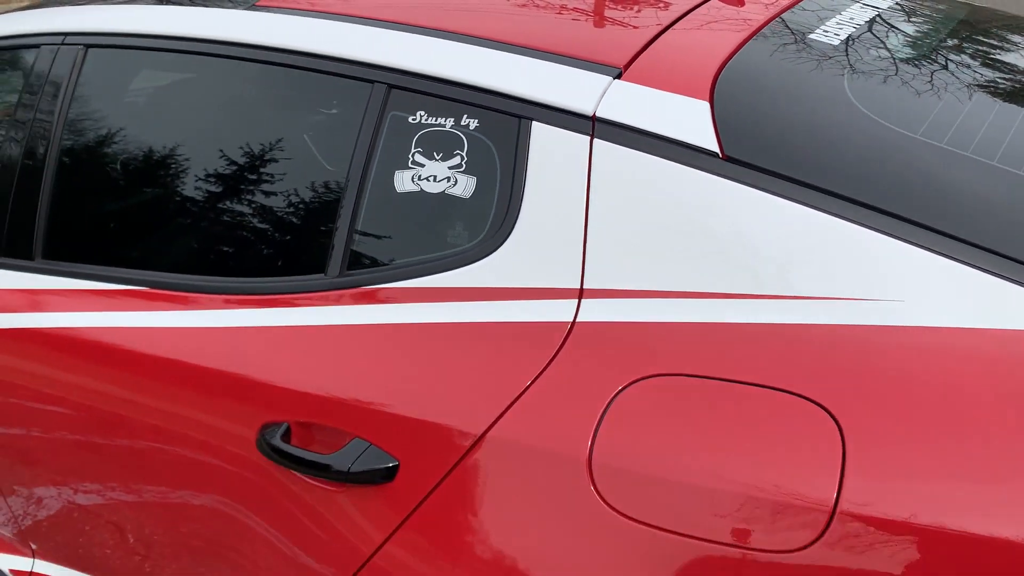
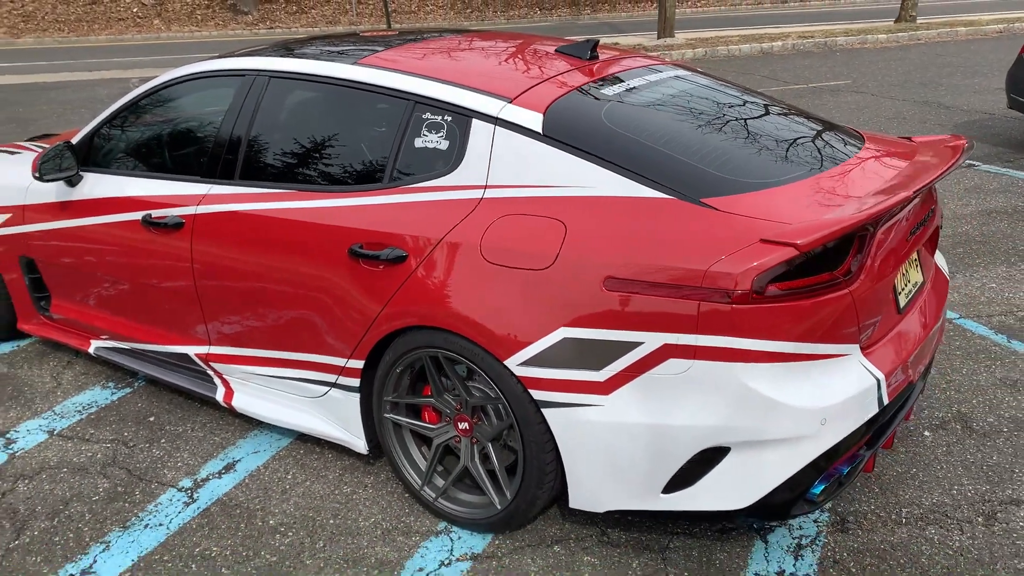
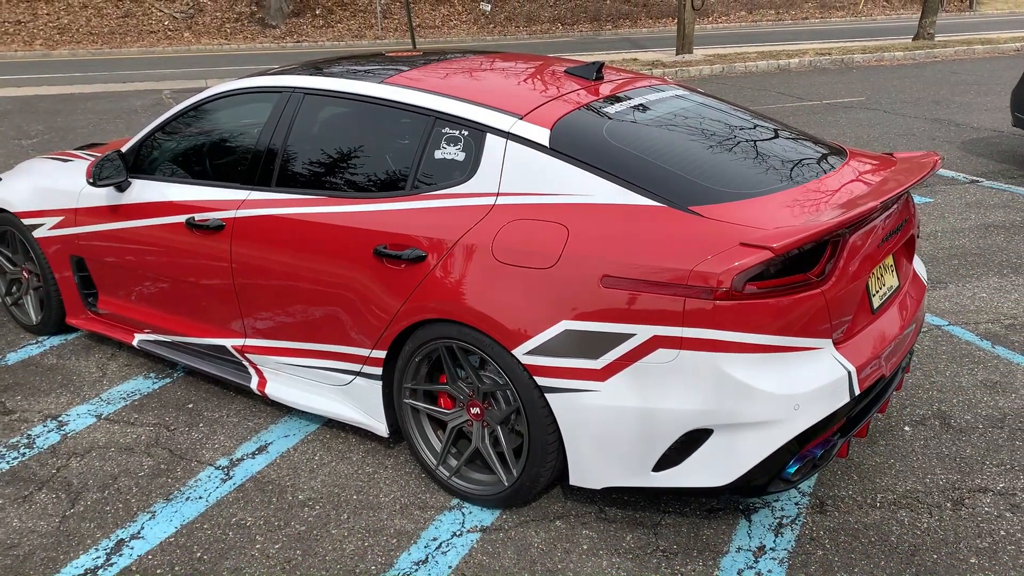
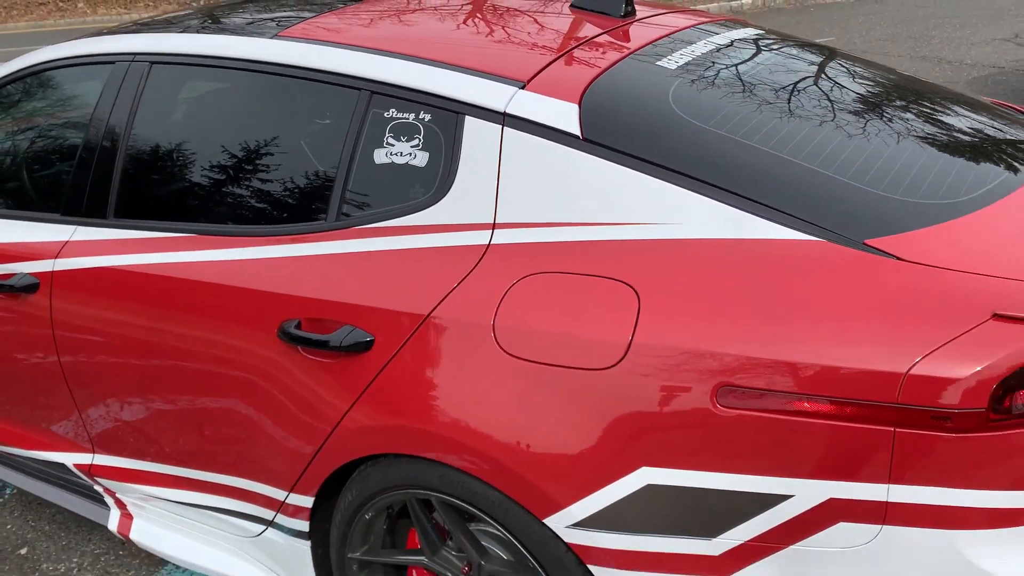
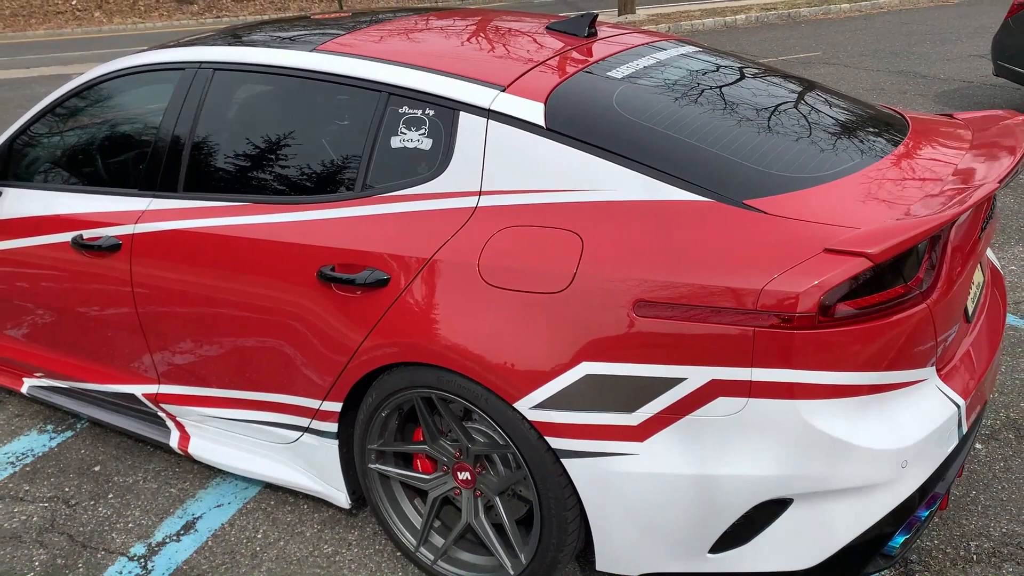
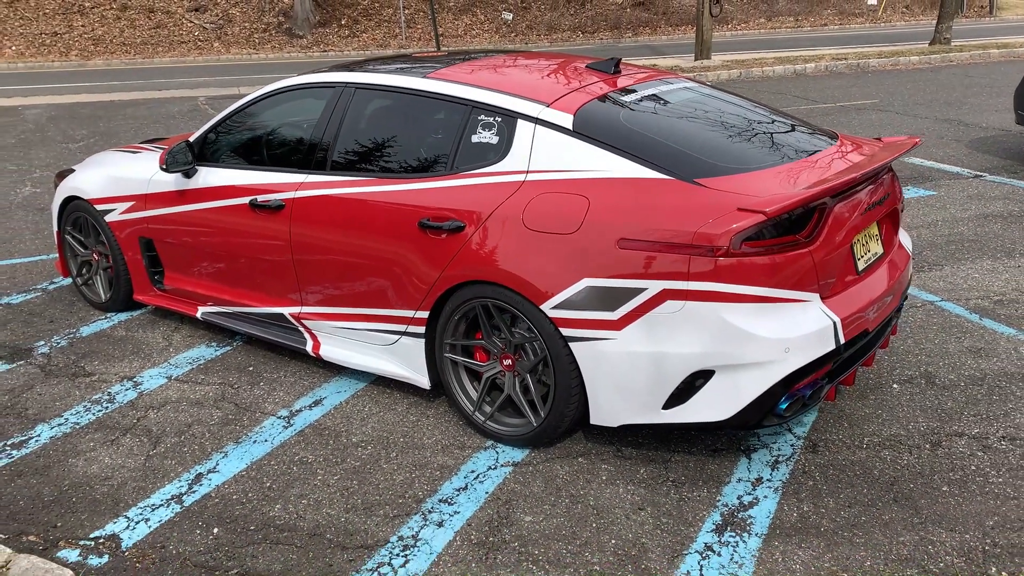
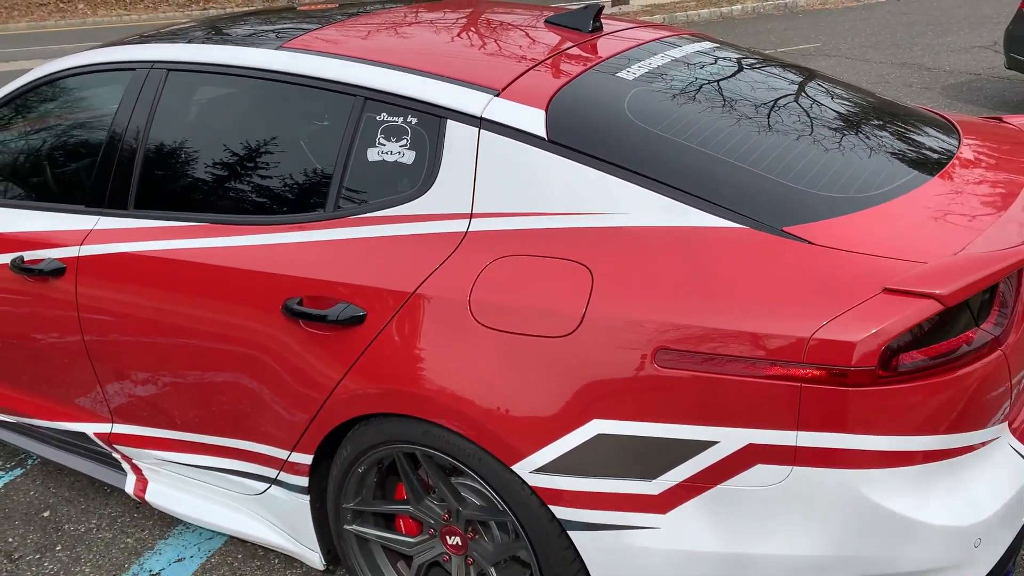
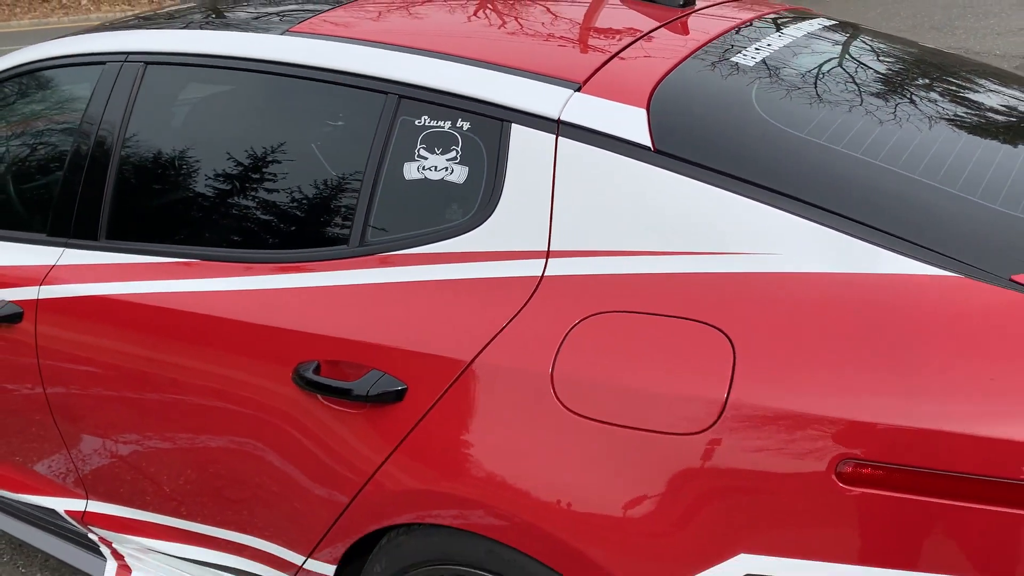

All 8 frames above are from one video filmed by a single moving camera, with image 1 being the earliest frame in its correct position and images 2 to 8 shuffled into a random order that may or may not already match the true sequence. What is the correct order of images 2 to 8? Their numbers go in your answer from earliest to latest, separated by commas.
8, 4, 7, 5, 2, 3, 6
